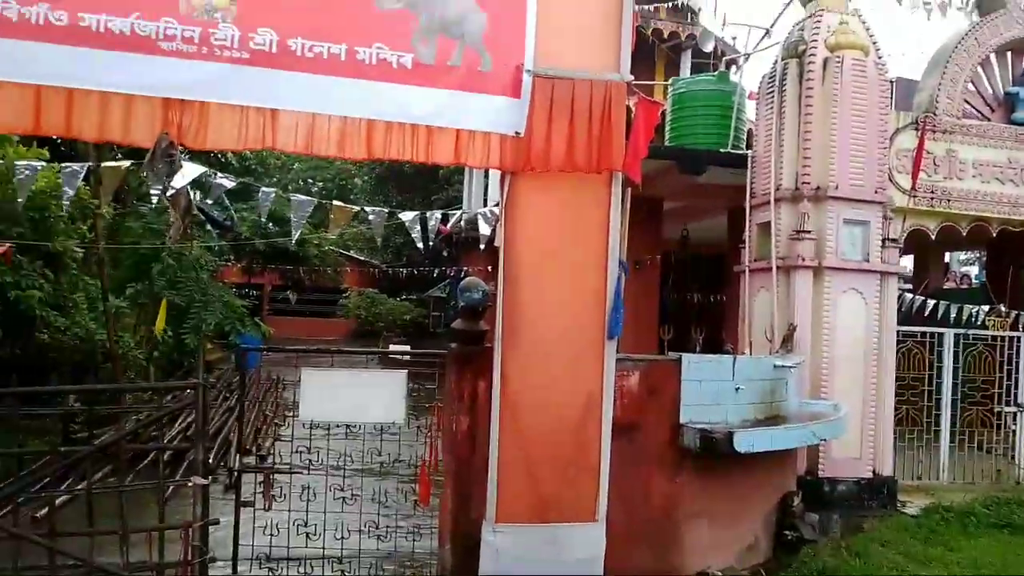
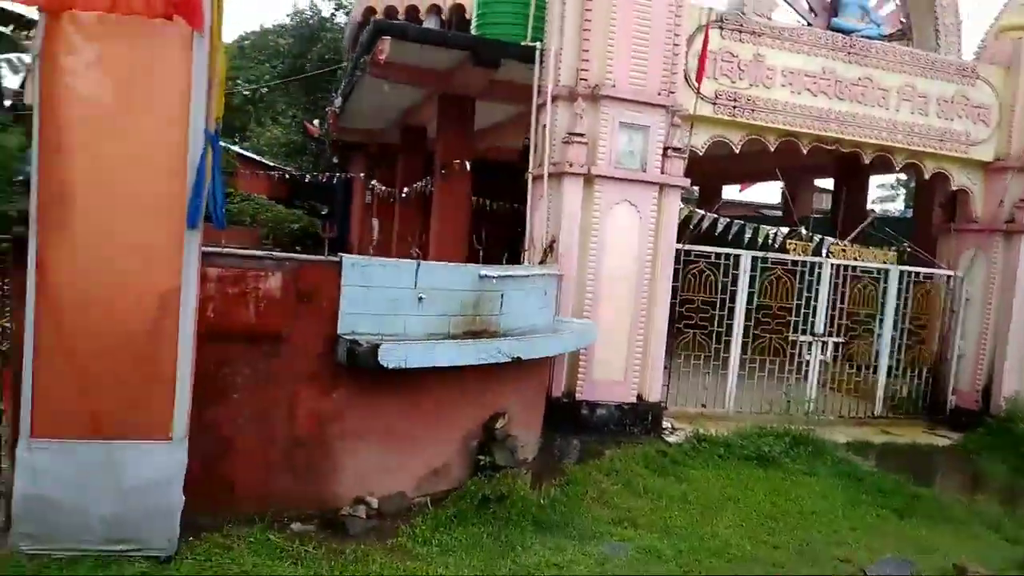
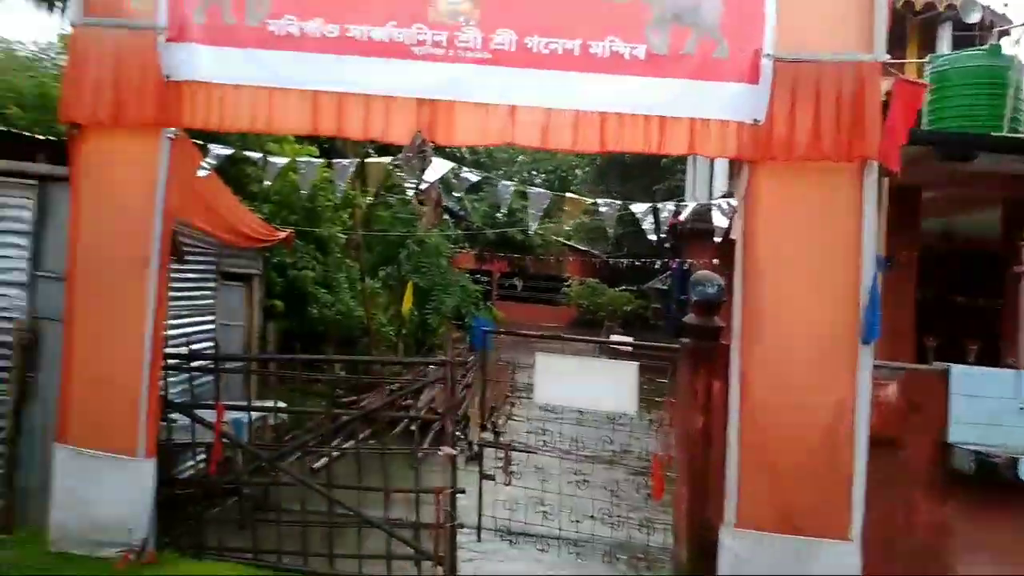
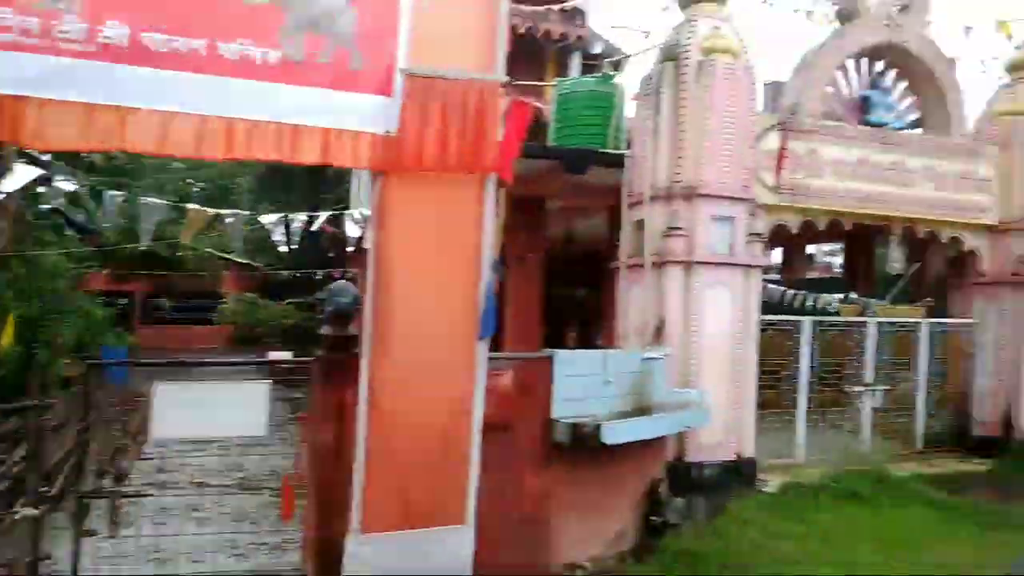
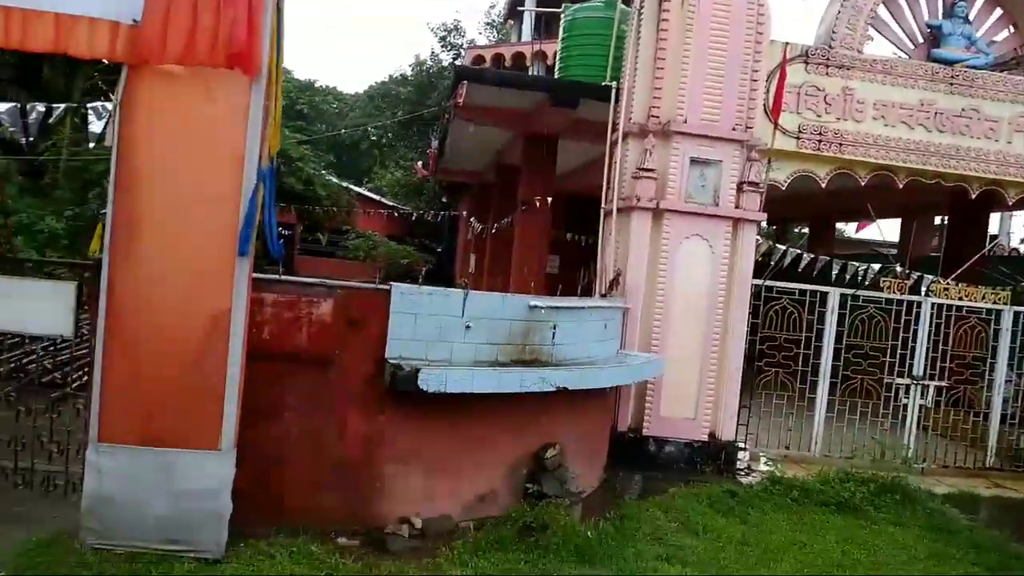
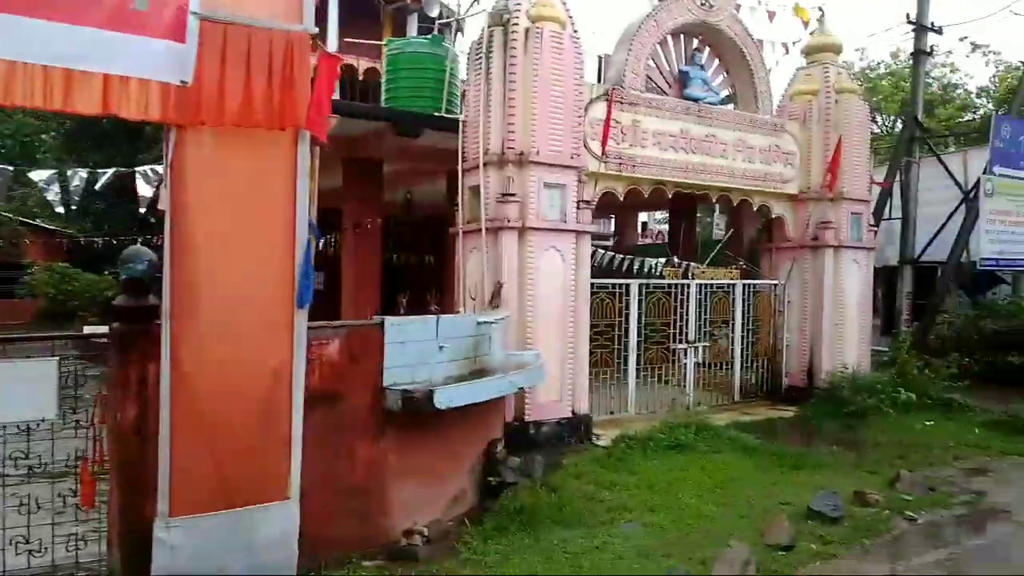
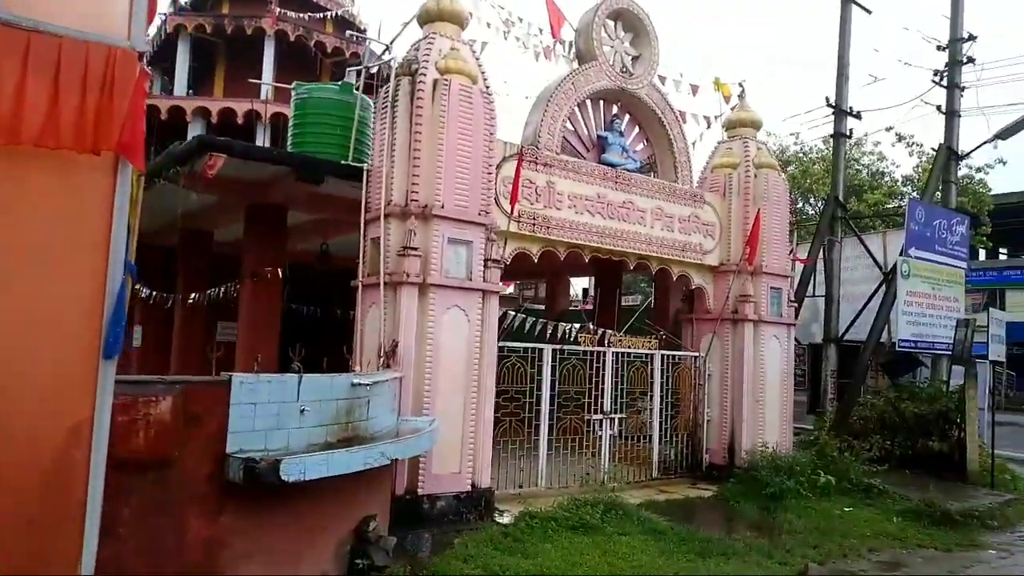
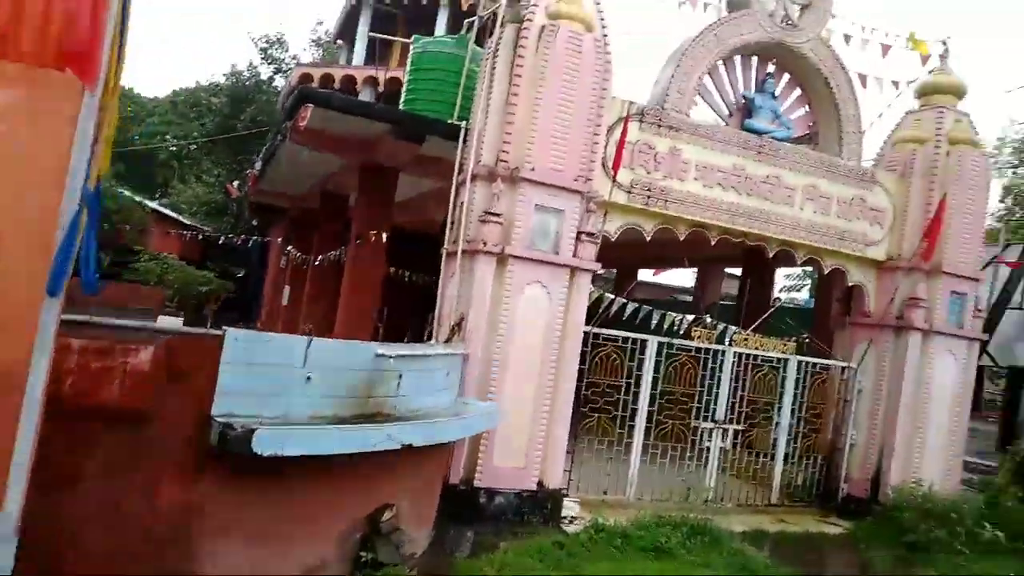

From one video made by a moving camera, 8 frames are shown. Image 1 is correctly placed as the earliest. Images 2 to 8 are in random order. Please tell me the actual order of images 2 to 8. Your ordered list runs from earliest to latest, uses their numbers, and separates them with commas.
3, 4, 6, 7, 2, 8, 5
